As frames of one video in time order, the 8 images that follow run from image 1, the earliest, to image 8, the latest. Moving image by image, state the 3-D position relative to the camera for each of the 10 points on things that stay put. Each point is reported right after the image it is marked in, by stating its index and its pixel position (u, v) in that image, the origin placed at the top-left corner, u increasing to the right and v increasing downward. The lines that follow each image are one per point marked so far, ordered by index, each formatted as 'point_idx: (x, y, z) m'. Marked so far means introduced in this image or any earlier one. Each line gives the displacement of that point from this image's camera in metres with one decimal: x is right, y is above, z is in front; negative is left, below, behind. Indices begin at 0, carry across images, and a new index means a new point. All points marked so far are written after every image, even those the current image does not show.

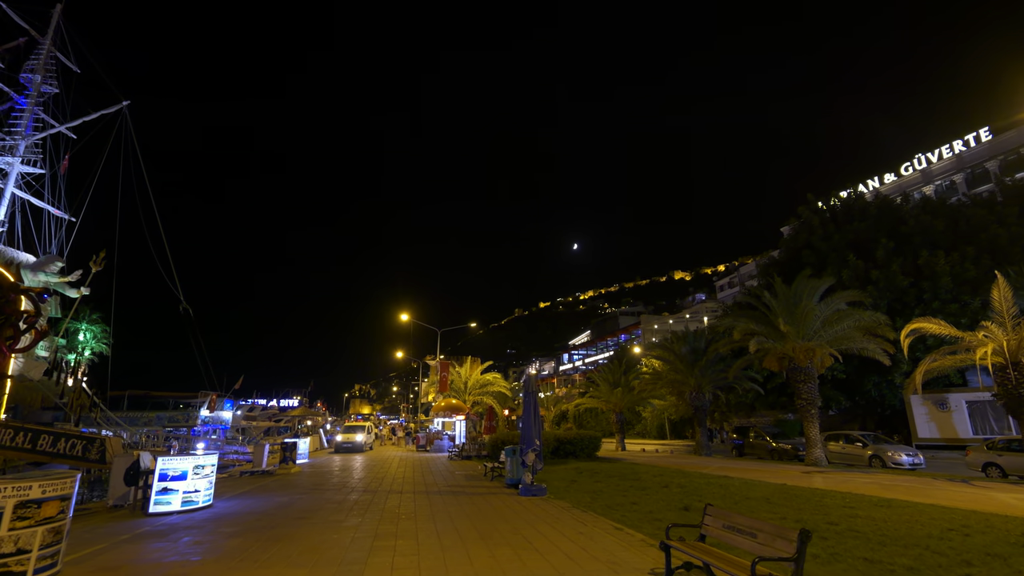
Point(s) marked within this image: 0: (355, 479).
0: (-4.4, -5.6, +14.8) m
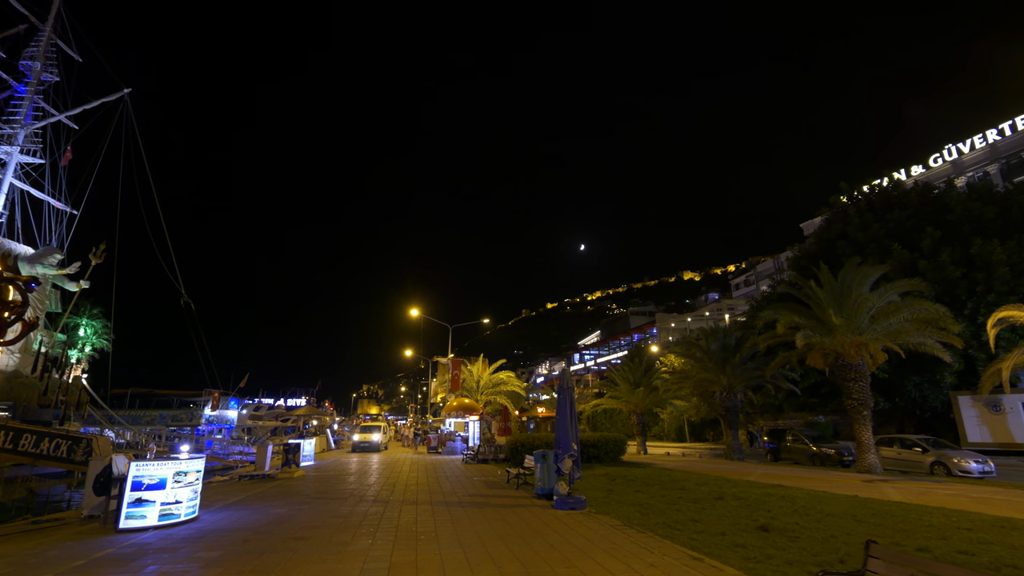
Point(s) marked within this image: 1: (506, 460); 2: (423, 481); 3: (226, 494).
0: (-3.7, -5.2, +13.4) m
1: (-0.2, -6.4, +19.0) m
2: (-2.5, -5.4, +14.1) m
3: (-6.6, -4.8, +11.7) m
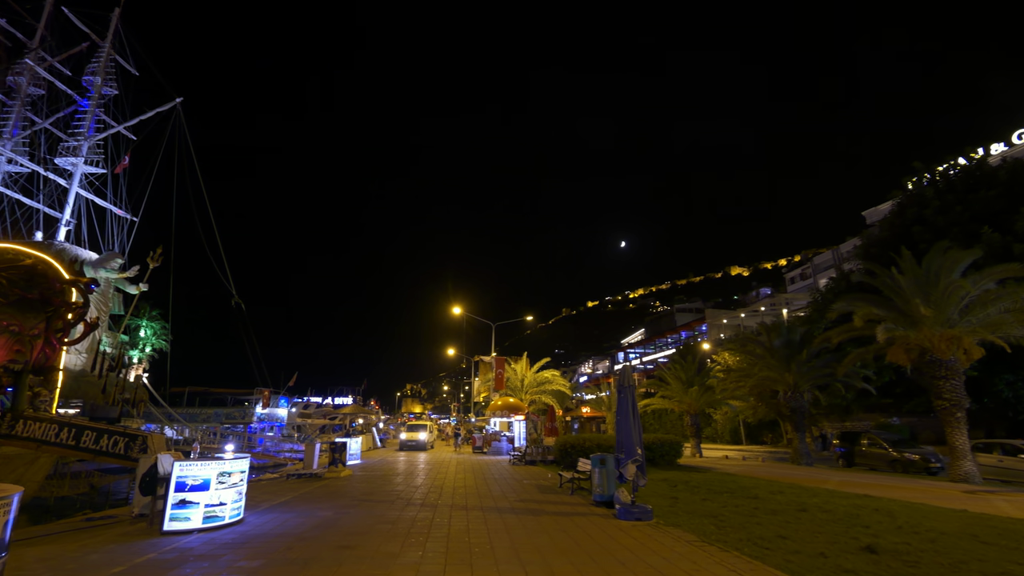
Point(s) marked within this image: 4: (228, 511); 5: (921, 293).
0: (-2.4, -5.1, +12.9) m
1: (+1.6, -6.2, +18.2) m
2: (-1.1, -5.2, +13.6) m
3: (-5.4, -4.7, +11.5) m
4: (-4.4, -3.5, +7.9) m
5: (+12.3, -0.2, +15.3) m
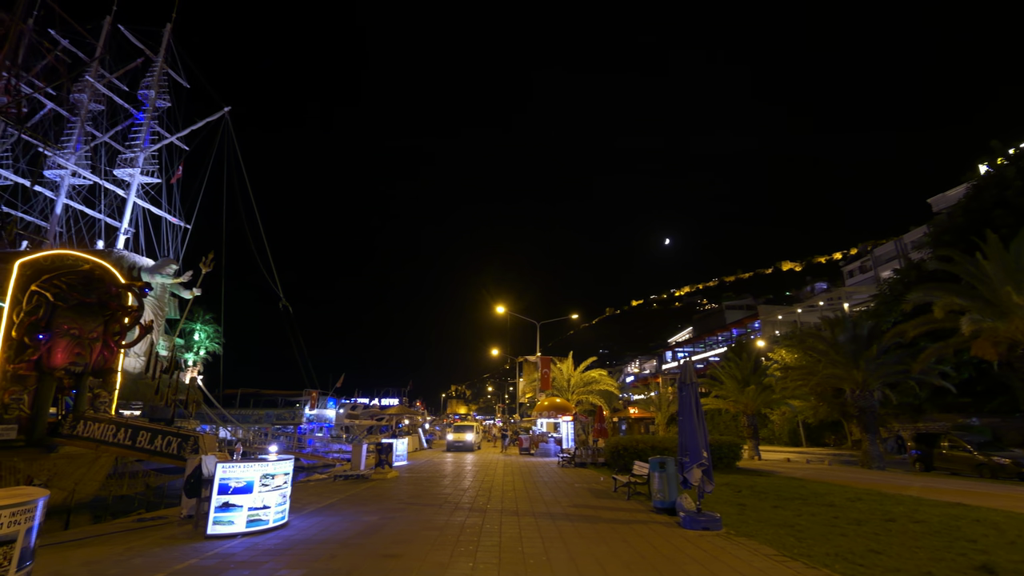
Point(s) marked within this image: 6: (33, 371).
0: (-1.2, -5.0, +12.4) m
1: (+3.3, -6.1, +17.4) m
2: (+0.2, -5.1, +13.0) m
3: (-4.3, -4.6, +11.3) m
4: (-3.6, -3.4, +7.7) m
5: (+13.6, +0.3, +13.7) m
6: (-13.6, -2.4, +14.5) m
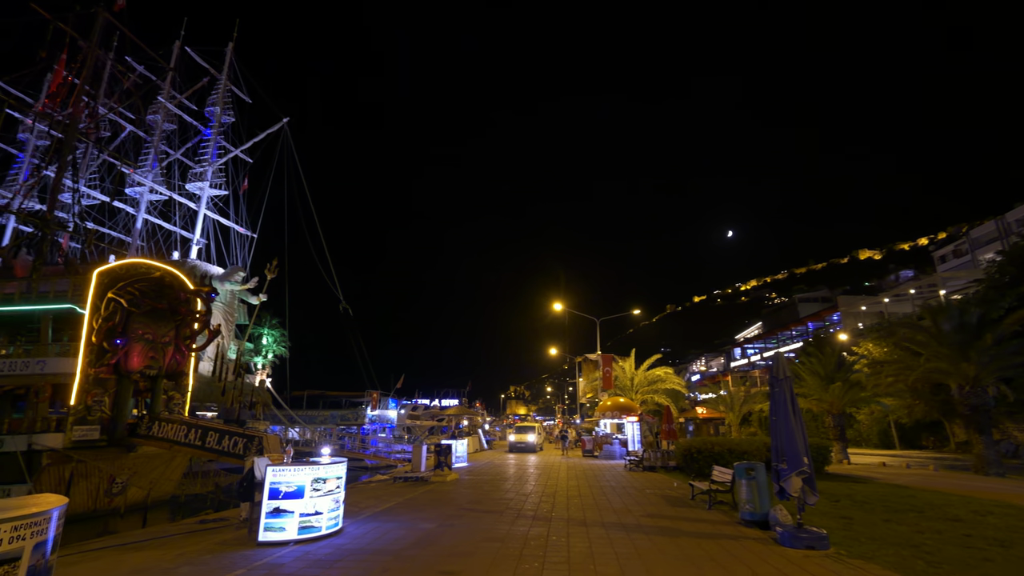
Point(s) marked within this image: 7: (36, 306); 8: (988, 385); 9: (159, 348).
0: (+0.3, -4.8, +11.7) m
1: (+5.3, -5.7, +16.2) m
2: (+1.7, -4.9, +12.1) m
3: (-2.9, -4.6, +10.9) m
4: (-2.7, -3.3, +7.2) m
5: (+15.0, +0.9, +11.4) m
6: (-11.9, -2.6, +15.1) m
7: (-14.9, -0.5, +15.8) m
8: (+17.6, -3.6, +18.7) m
9: (-11.1, -1.9, +16.0) m
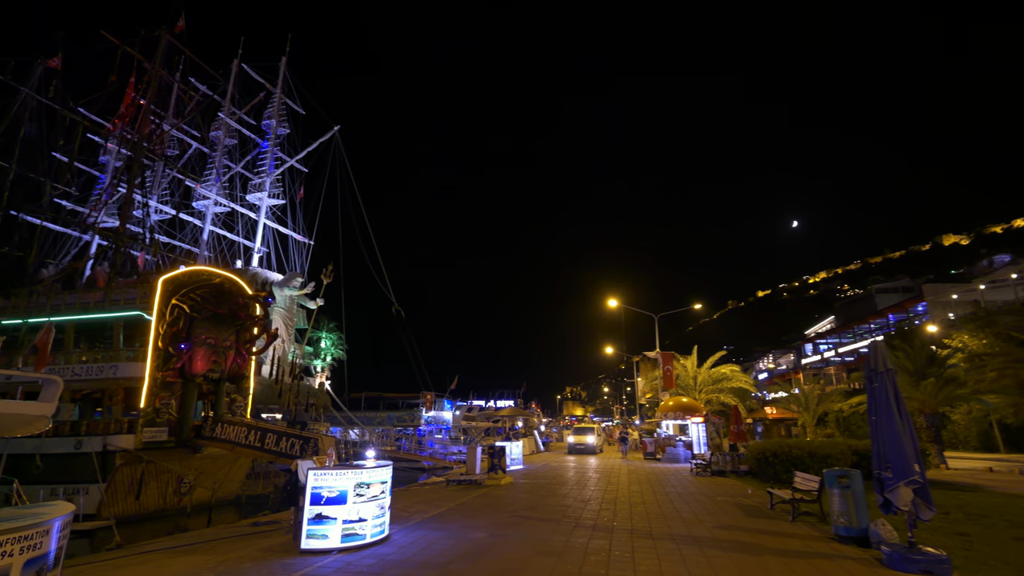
0: (+1.6, -4.6, +11.0) m
1: (+7.0, -5.4, +14.9) m
2: (+3.0, -4.6, +11.2) m
3: (-1.7, -4.5, +10.5) m
4: (-1.9, -3.2, +6.8) m
5: (+16.0, +1.5, +9.1) m
6: (-10.3, -2.8, +15.6) m
7: (-13.3, -0.8, +16.6) m
8: (+19.4, -2.9, +16.2) m
9: (-9.4, -2.1, +16.4) m
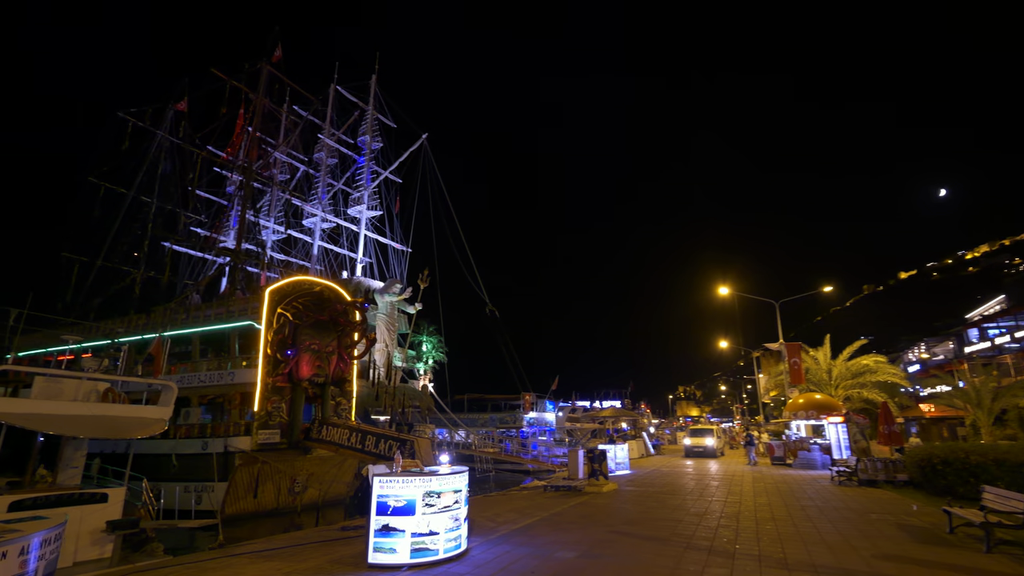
0: (+3.5, -4.2, +9.4) m
1: (+9.6, -4.7, +12.2) m
2: (+5.0, -4.2, +9.4) m
3: (+0.1, -4.3, +9.7) m
4: (-0.9, -3.1, +6.1) m
5: (+16.8, +2.7, +4.8) m
6: (-7.3, -3.1, +16.4) m
7: (-10.1, -1.3, +17.9) m
8: (+21.9, -1.5, +11.0) m
9: (-6.3, -2.3, +17.0) m
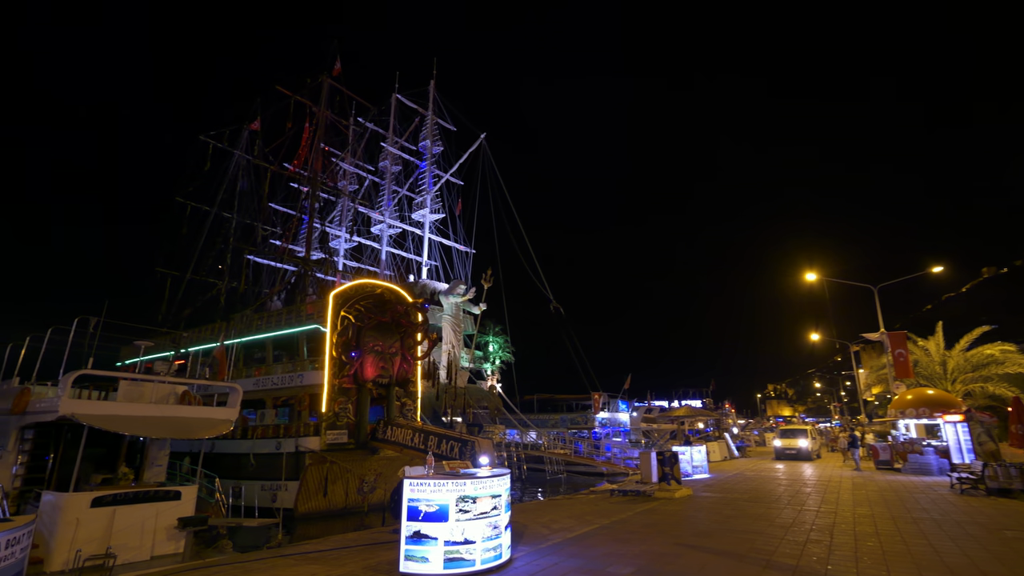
0: (+4.4, -3.9, +8.3) m
1: (+10.9, -4.1, +10.1) m
2: (+5.9, -3.8, +8.0) m
3: (+1.2, -4.1, +8.9) m
4: (-0.4, -2.9, +5.6) m
5: (+16.7, +3.6, +1.8) m
6: (-5.3, -3.2, +16.7) m
7: (-8.0, -1.5, +18.6) m
8: (+22.7, -0.4, +7.2) m
9: (-4.3, -2.4, +17.1) m
